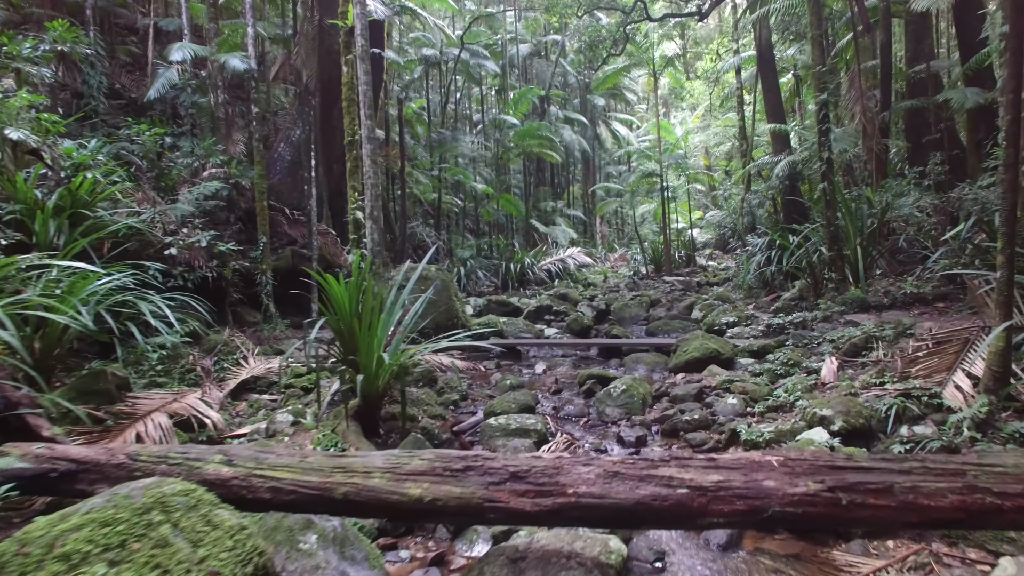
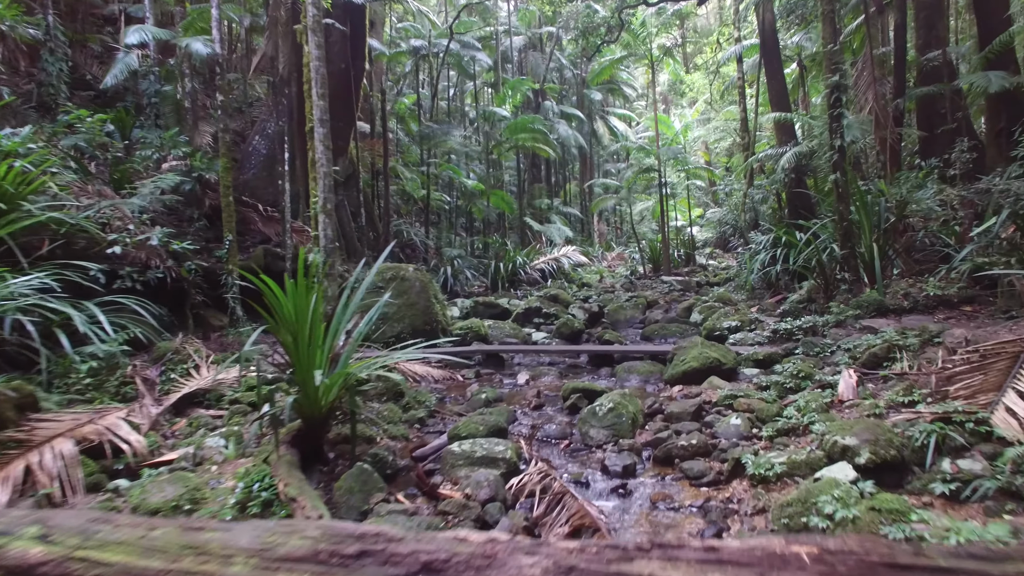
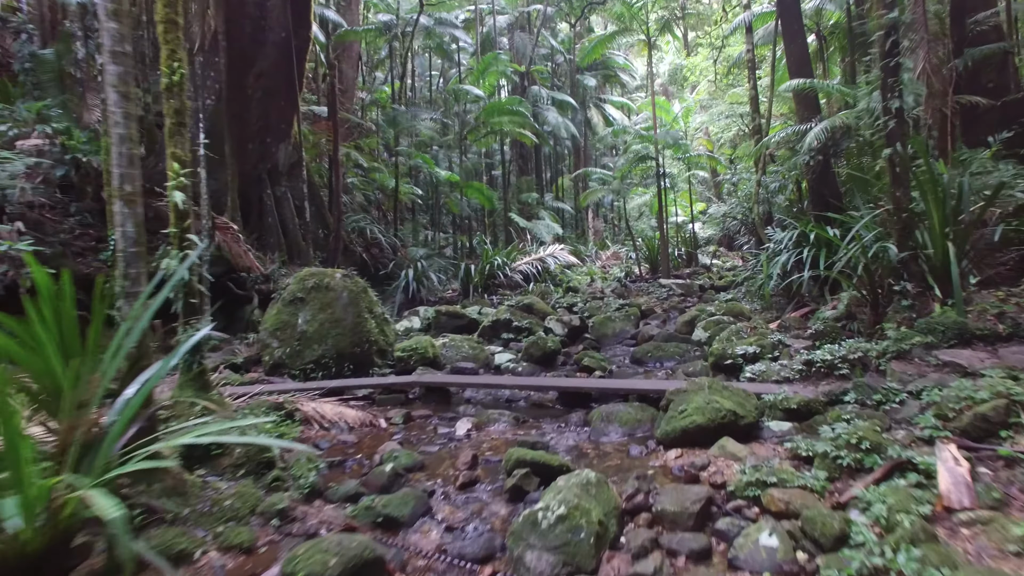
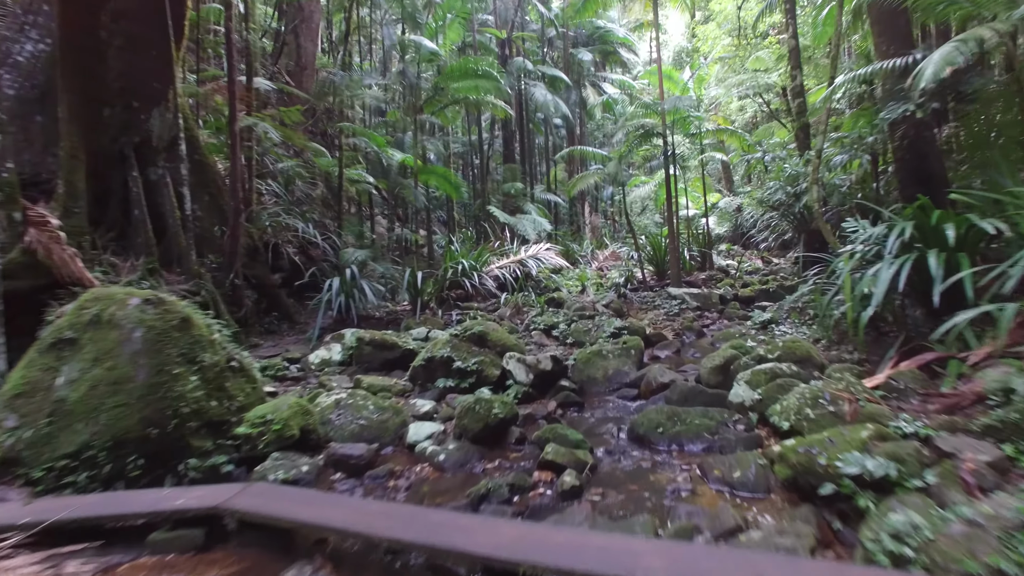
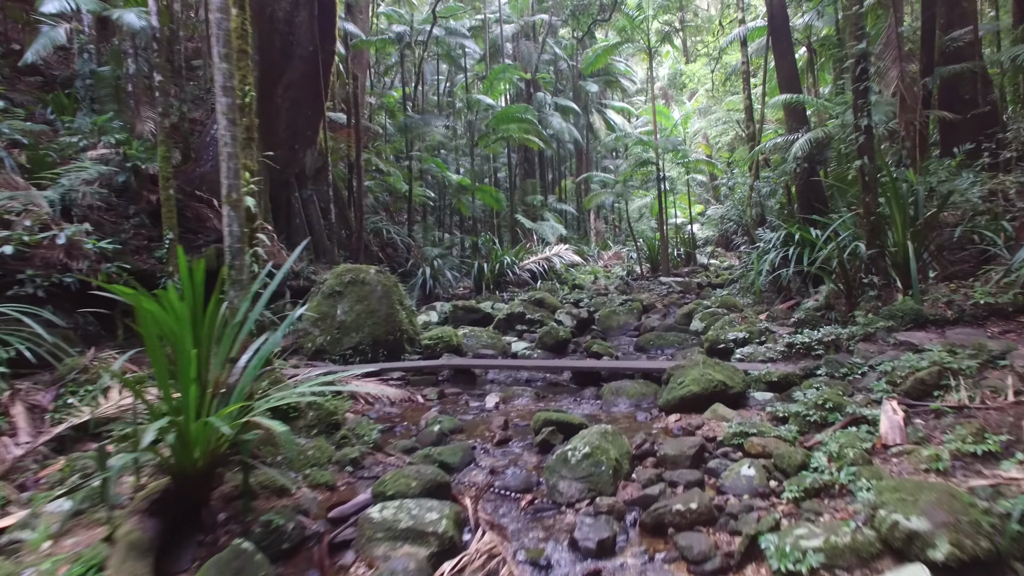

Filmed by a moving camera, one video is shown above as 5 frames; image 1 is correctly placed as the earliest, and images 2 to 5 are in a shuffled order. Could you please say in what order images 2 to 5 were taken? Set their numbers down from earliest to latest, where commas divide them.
2, 5, 3, 4
